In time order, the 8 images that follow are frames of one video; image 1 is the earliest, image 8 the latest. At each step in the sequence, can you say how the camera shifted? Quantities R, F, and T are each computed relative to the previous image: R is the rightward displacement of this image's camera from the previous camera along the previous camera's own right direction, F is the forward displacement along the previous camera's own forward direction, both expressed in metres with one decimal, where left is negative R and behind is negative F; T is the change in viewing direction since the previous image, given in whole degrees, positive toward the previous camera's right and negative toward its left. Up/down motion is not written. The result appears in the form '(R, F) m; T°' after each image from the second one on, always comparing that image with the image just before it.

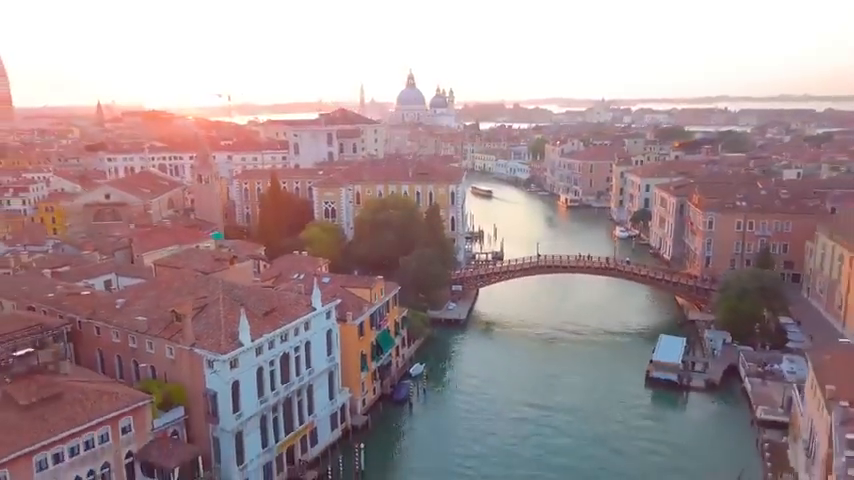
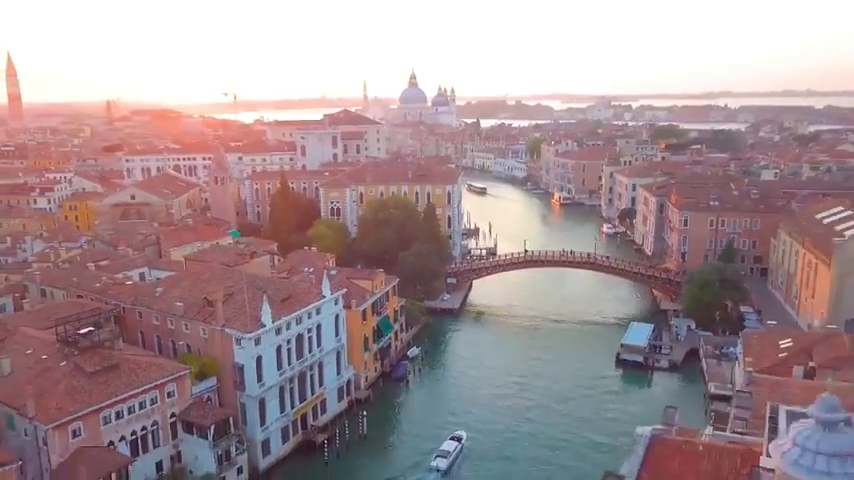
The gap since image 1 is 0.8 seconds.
(+0.3, -3.5) m; 0°
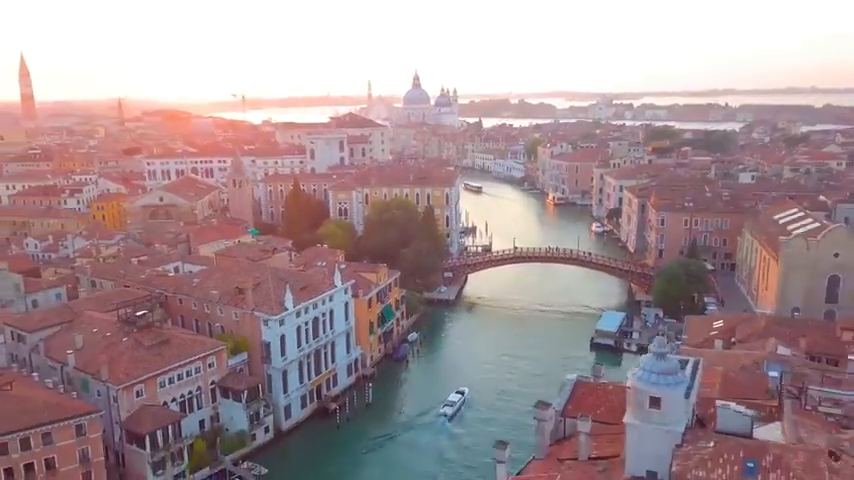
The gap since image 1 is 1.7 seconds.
(+0.3, -4.3) m; 0°
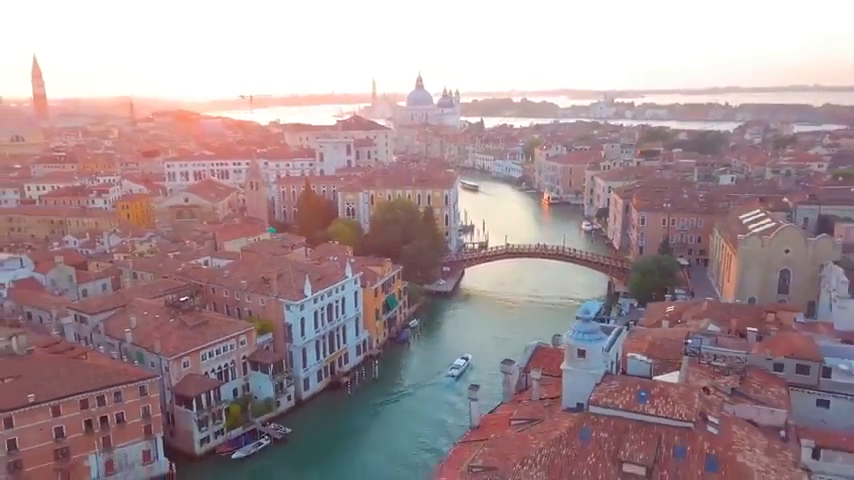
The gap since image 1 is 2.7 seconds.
(+0.2, -4.5) m; 0°
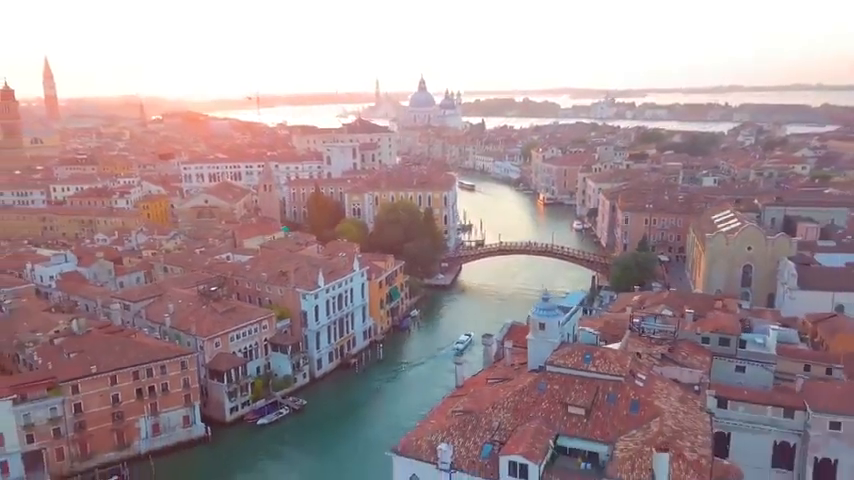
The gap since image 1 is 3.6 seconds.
(+0.3, -4.4) m; 0°
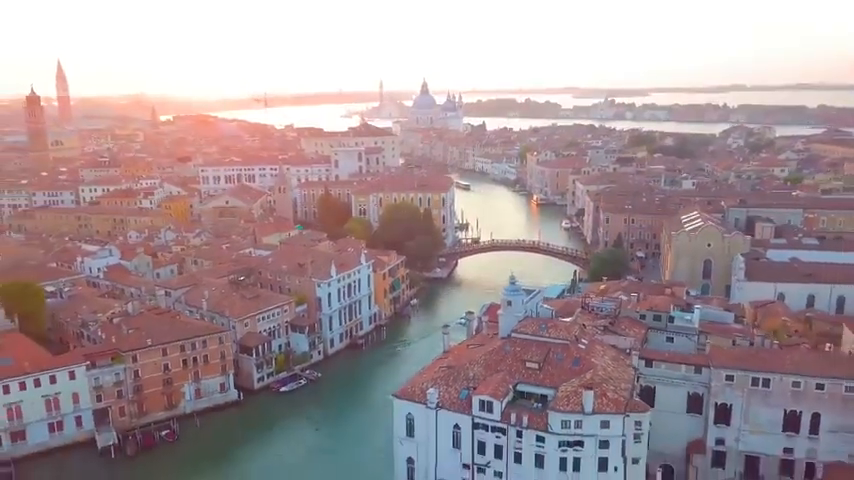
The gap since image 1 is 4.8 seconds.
(+0.3, -5.8) m; 0°
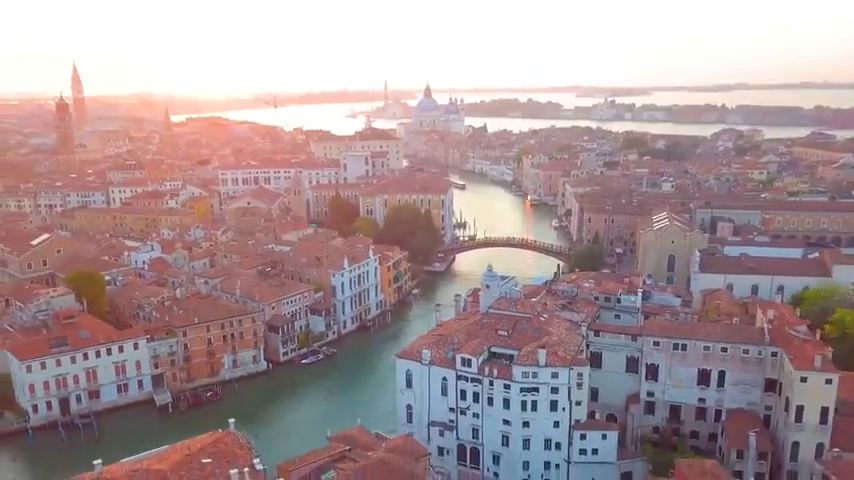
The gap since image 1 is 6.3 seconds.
(+0.4, -7.0) m; 0°
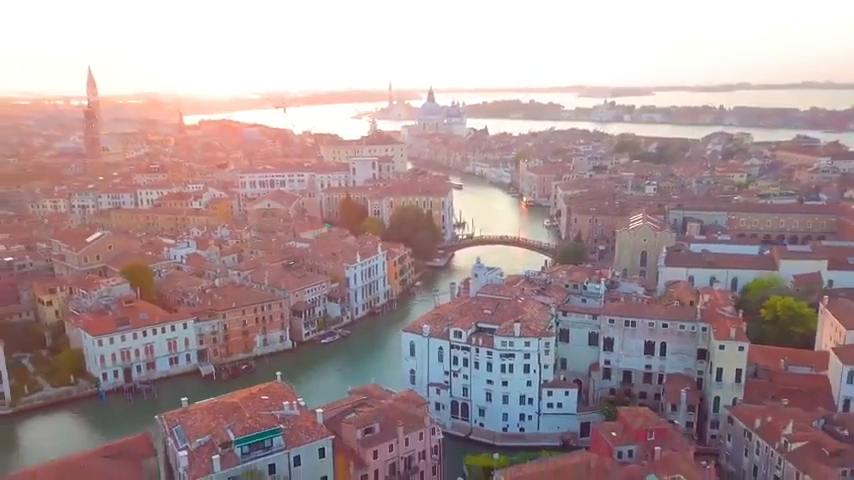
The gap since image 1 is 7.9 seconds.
(+0.2, -7.5) m; 0°
